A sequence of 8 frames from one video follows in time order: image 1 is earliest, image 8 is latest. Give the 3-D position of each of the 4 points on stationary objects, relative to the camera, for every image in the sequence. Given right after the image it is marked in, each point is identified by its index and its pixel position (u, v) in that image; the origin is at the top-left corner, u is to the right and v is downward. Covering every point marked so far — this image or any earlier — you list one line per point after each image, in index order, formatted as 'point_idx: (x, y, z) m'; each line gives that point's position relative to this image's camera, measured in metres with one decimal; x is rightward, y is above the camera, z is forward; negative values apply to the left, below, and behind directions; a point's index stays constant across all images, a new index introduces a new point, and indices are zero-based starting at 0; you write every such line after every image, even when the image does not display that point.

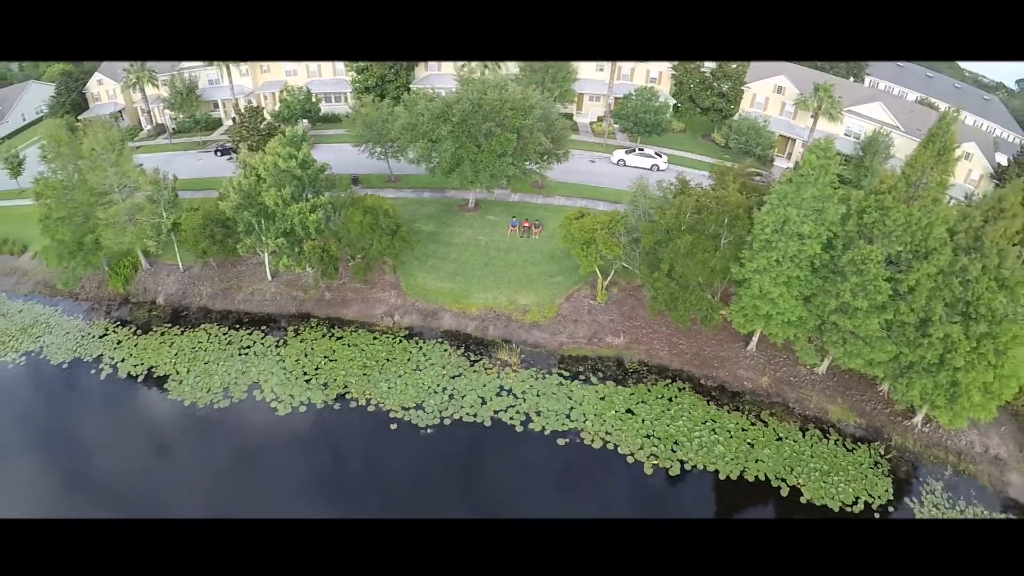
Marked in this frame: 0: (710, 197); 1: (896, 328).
0: (+4.0, +2.1, +12.6) m
1: (+7.3, -0.6, +10.8) m
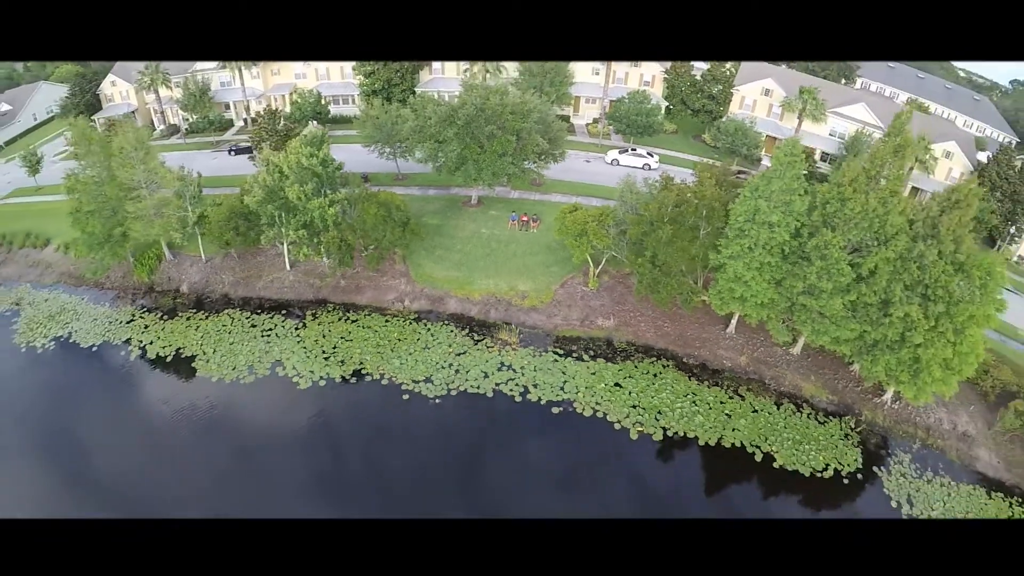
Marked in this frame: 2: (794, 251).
0: (+4.0, +2.3, +13.7) m
1: (+7.3, -0.3, +11.9) m
2: (+6.0, +0.9, +12.4) m
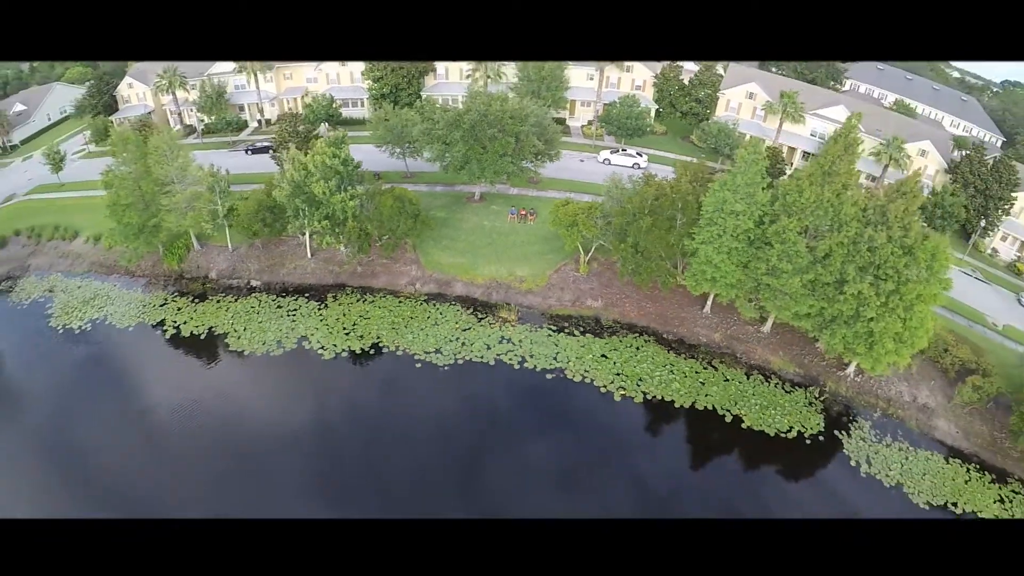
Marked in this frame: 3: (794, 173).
0: (+4.0, +2.7, +15.2) m
1: (+7.2, +0.1, +13.4) m
2: (+6.0, +1.3, +13.9) m
3: (+6.7, +2.7, +13.9) m
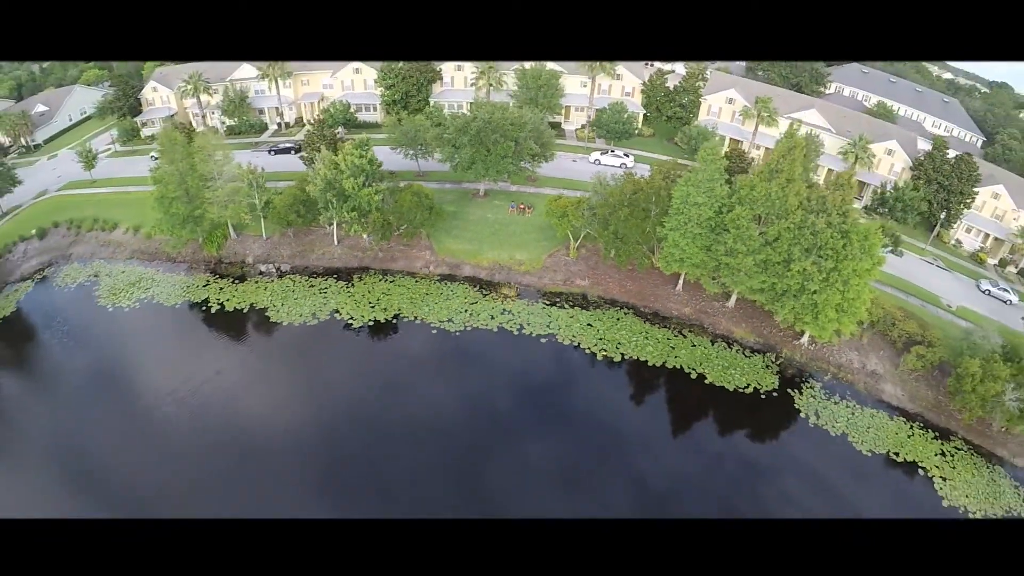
0: (+4.0, +3.3, +17.5) m
1: (+7.2, +0.6, +15.8) m
2: (+6.0, +1.8, +16.3) m
3: (+6.7, +3.3, +16.2) m
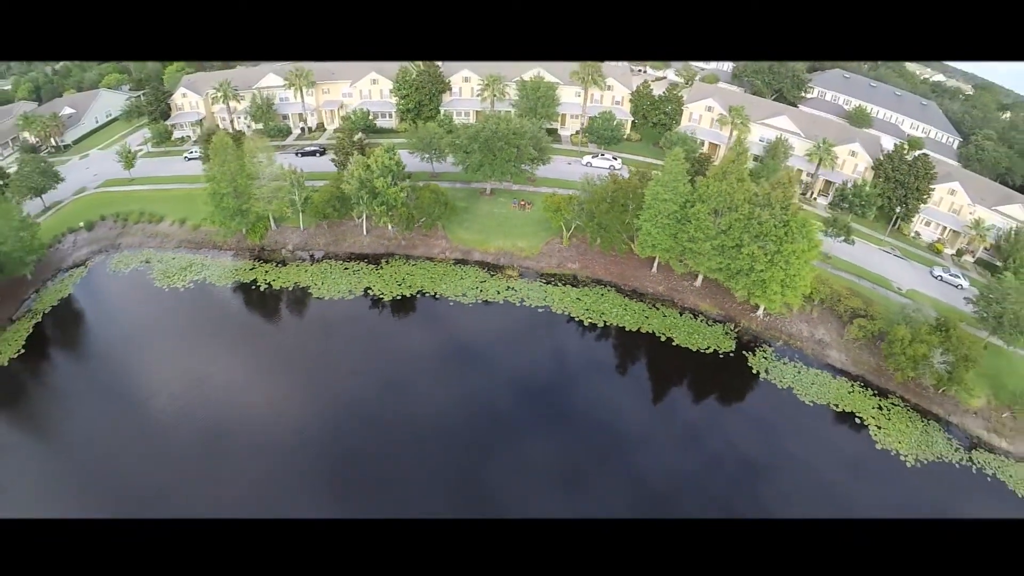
0: (+4.1, +3.9, +20.7) m
1: (+7.3, +1.2, +19.0) m
2: (+6.0, +2.4, +19.5) m
3: (+6.8, +3.9, +19.4) m
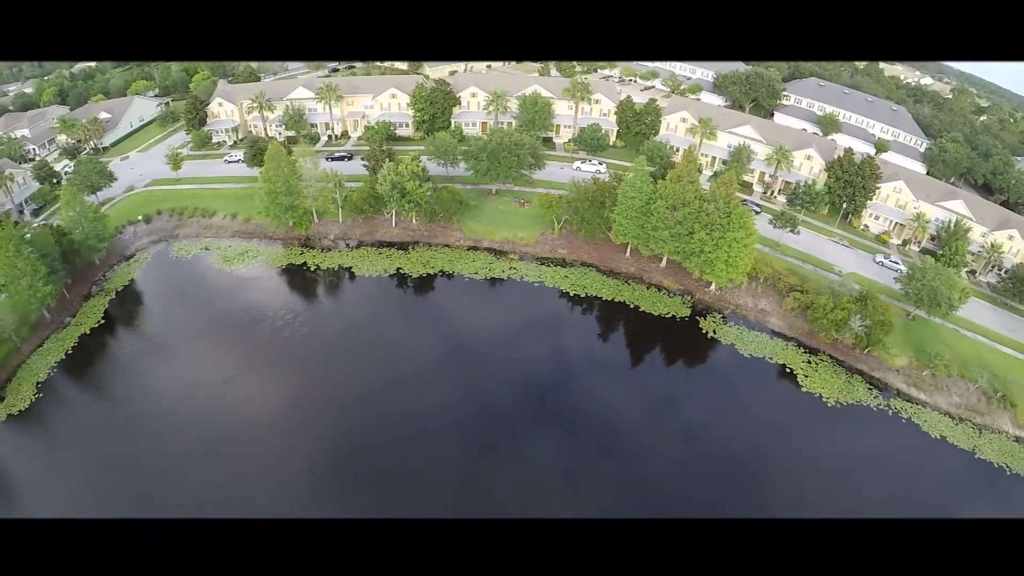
0: (+4.2, +4.7, +25.6) m
1: (+7.4, +2.1, +23.8) m
2: (+6.1, +3.3, +24.3) m
3: (+6.8, +4.7, +24.3) m
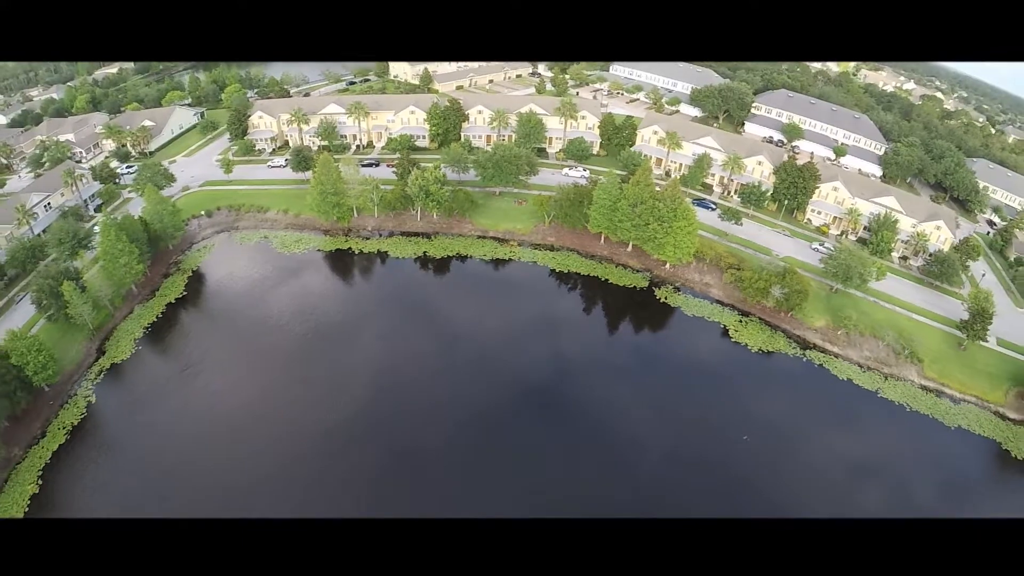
0: (+4.2, +5.9, +32.7) m
1: (+7.4, +3.3, +31.0) m
2: (+6.1, +4.5, +31.5) m
3: (+6.8, +5.9, +31.4) m
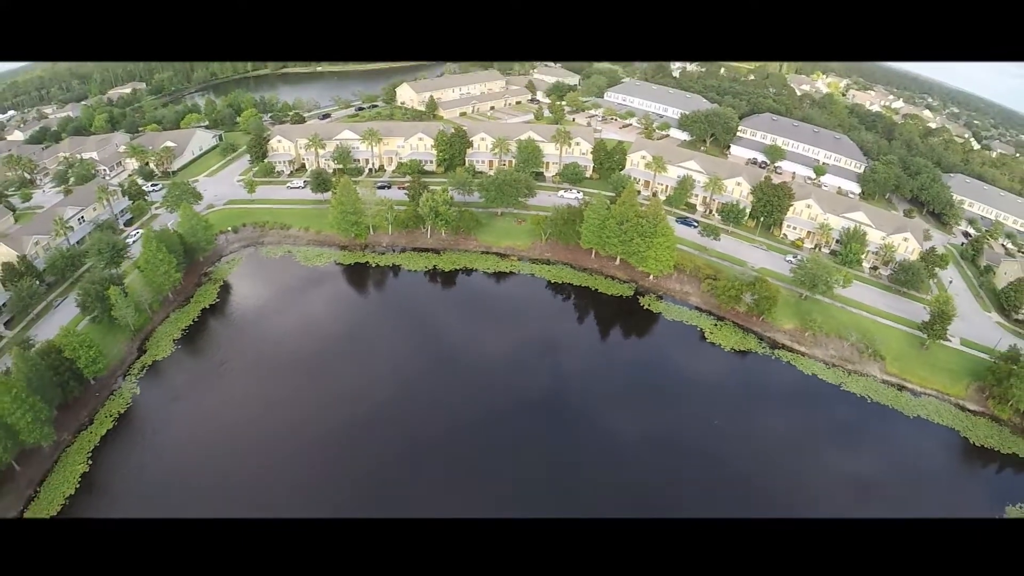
0: (+4.2, +5.3, +36.6) m
1: (+7.4, +2.7, +34.8) m
2: (+6.1, +3.9, +35.3) m
3: (+6.8, +5.3, +35.3) m
